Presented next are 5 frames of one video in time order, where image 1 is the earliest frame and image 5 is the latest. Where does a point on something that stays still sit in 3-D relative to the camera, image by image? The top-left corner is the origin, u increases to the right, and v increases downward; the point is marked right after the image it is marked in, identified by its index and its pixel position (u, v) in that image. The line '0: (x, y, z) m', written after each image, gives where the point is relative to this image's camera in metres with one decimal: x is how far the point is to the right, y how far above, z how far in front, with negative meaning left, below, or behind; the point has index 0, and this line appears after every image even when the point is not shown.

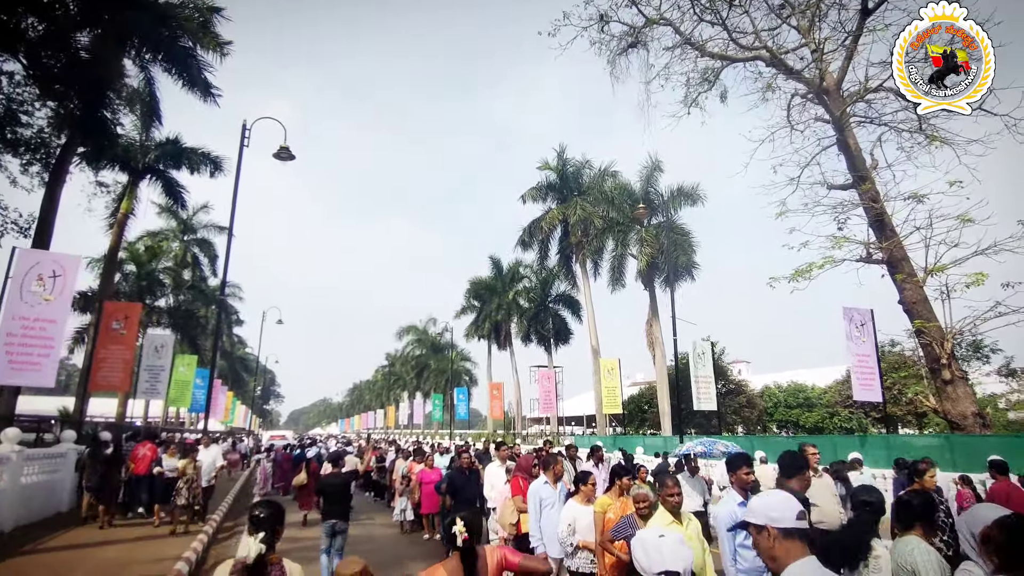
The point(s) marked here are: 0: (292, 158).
0: (-5.2, +3.0, +14.2) m
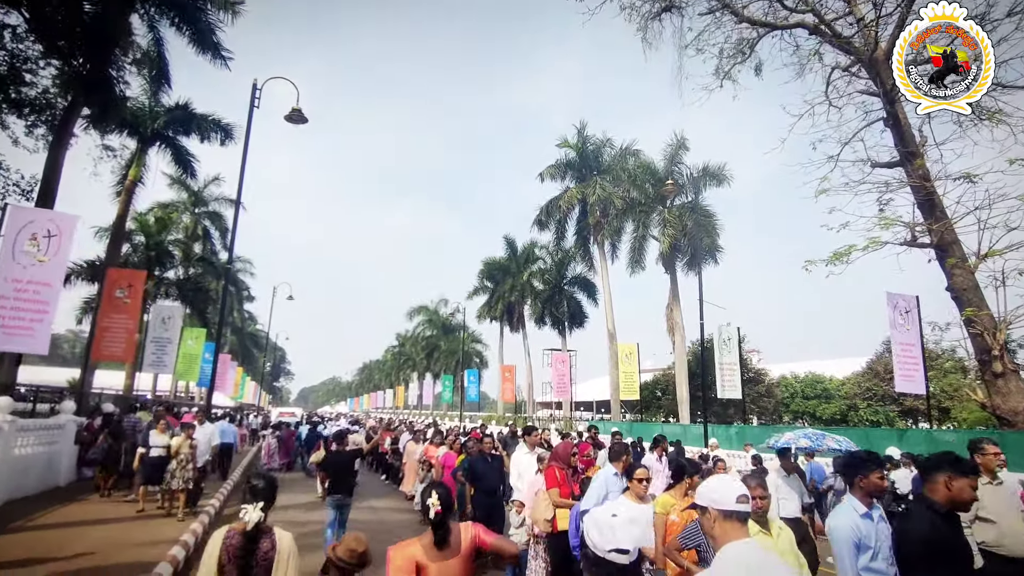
0: (-4.6, +3.7, +13.4) m
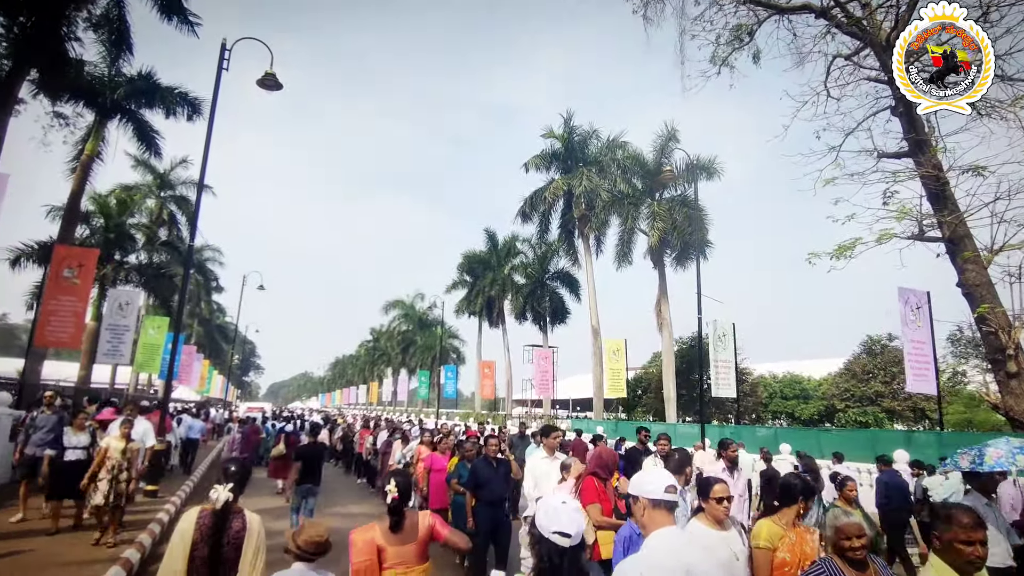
0: (-4.7, +4.0, +12.2) m
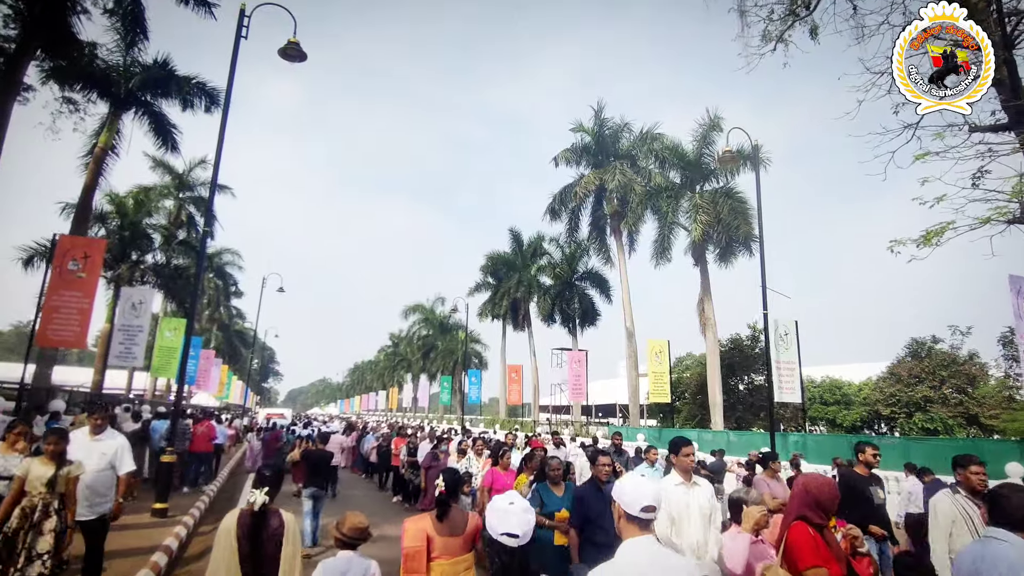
0: (-3.8, +4.2, +11.0) m
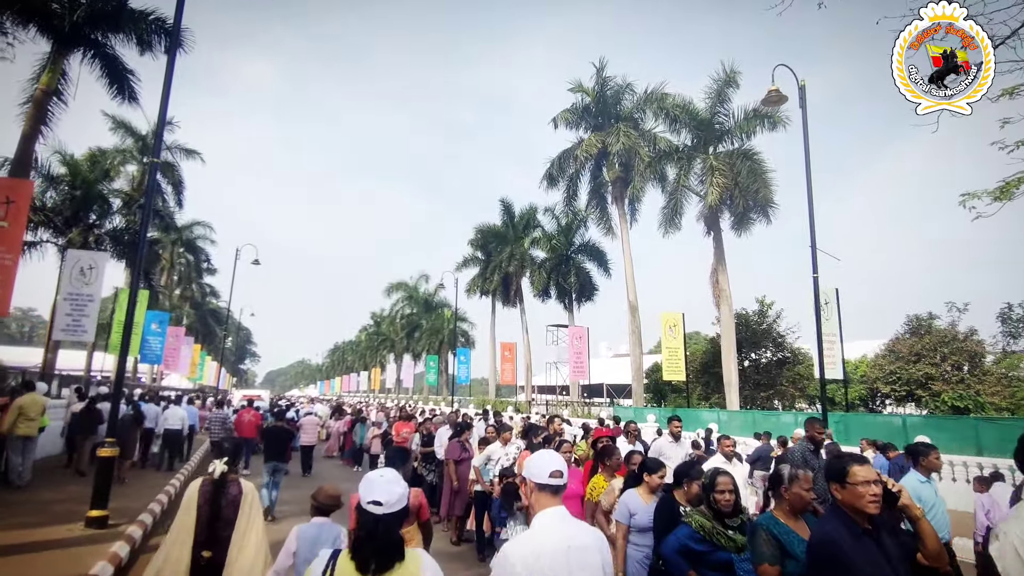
0: (-3.4, +4.9, +8.8) m
